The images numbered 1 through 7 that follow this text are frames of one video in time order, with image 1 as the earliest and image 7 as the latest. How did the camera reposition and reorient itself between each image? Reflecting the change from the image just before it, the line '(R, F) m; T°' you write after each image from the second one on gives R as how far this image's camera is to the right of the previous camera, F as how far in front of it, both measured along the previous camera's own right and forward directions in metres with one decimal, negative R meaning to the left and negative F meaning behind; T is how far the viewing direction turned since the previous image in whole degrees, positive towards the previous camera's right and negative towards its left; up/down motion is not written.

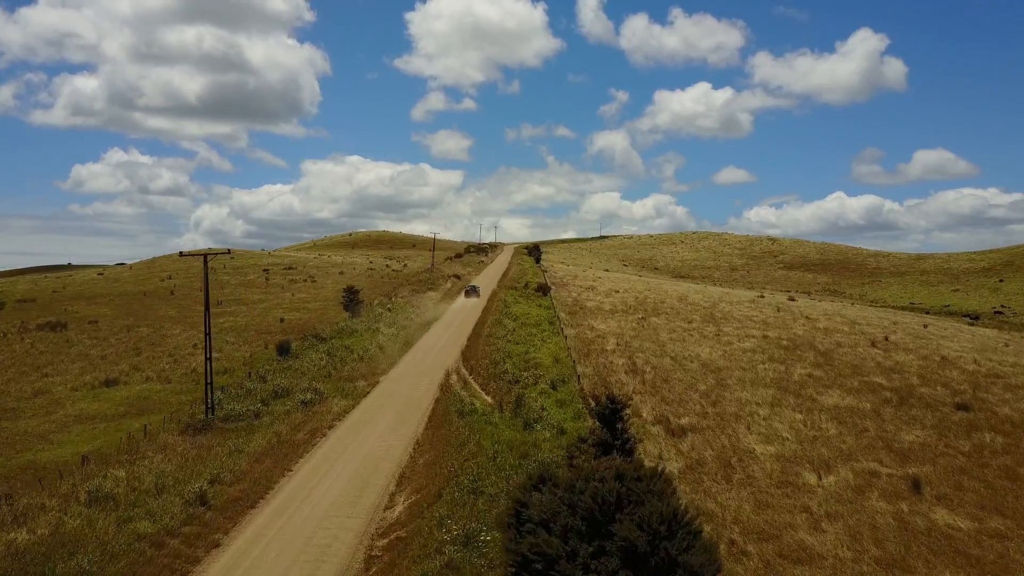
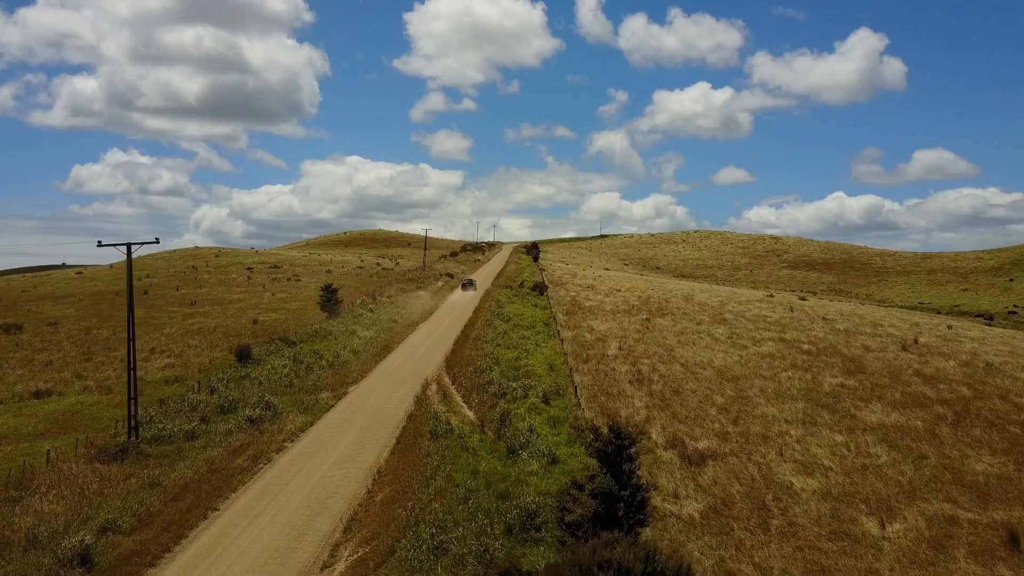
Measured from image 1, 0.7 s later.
(+0.4, +3.4) m; 0°
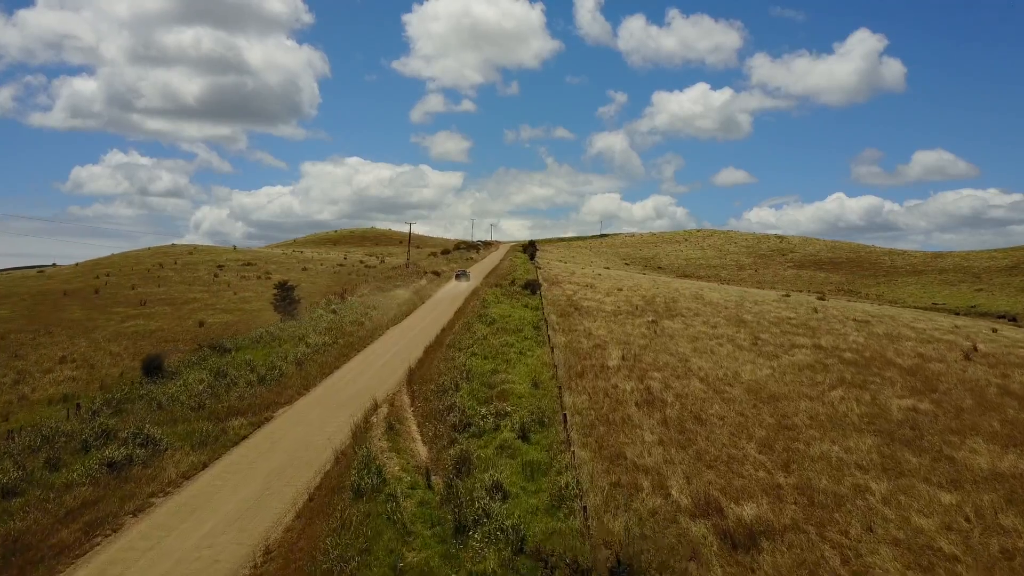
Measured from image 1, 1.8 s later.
(+0.7, +5.2) m; 0°
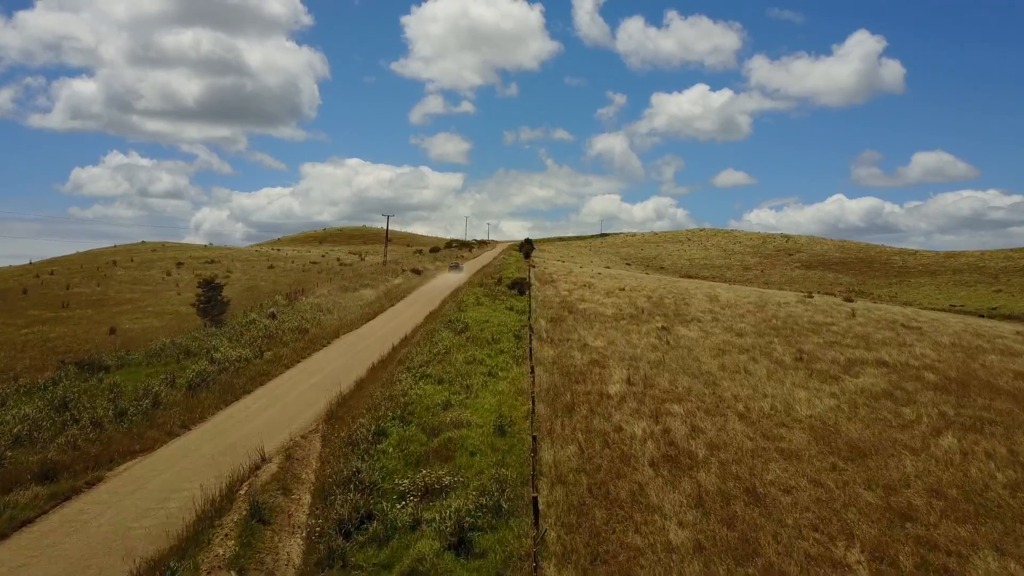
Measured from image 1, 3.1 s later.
(+0.9, +6.1) m; 0°
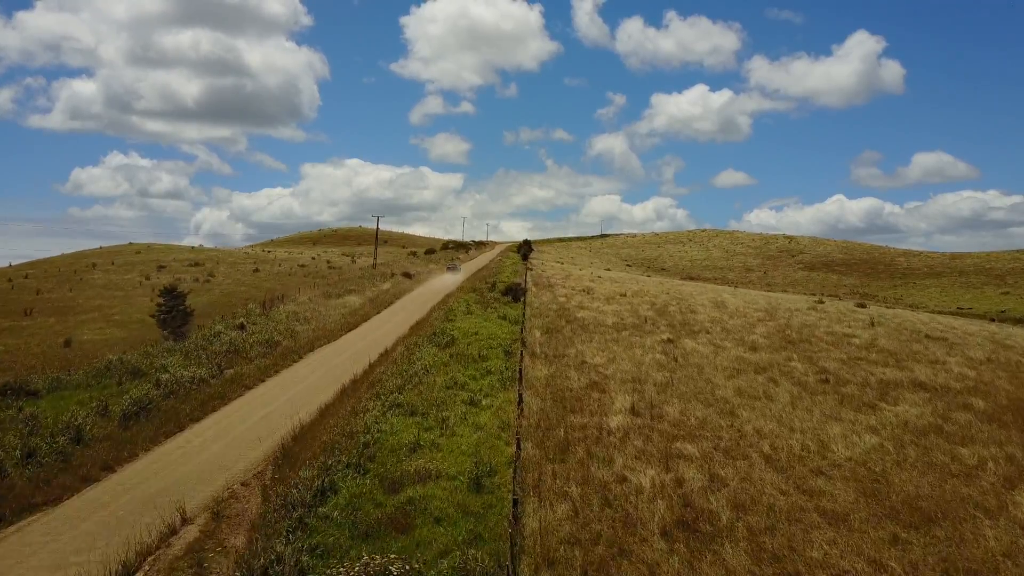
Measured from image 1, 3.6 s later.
(+0.3, +2.4) m; 0°
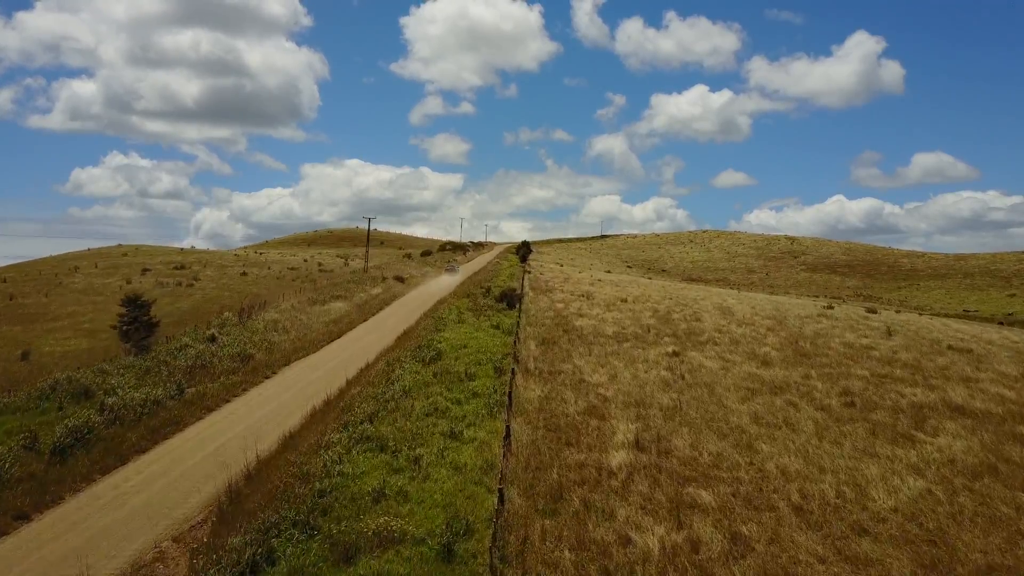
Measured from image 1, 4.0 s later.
(+0.3, +1.9) m; 0°
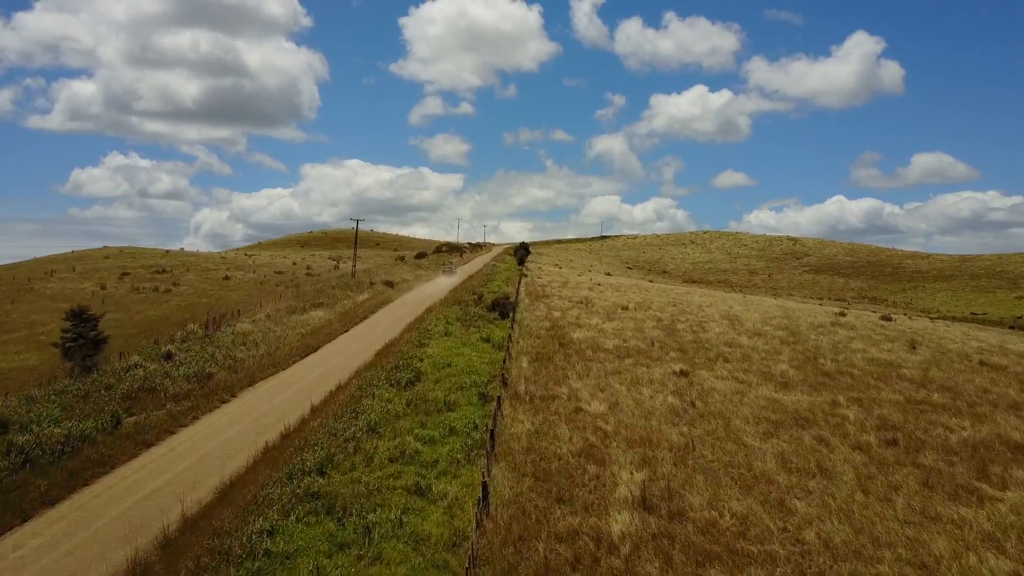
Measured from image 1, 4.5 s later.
(+0.3, +2.4) m; 0°
